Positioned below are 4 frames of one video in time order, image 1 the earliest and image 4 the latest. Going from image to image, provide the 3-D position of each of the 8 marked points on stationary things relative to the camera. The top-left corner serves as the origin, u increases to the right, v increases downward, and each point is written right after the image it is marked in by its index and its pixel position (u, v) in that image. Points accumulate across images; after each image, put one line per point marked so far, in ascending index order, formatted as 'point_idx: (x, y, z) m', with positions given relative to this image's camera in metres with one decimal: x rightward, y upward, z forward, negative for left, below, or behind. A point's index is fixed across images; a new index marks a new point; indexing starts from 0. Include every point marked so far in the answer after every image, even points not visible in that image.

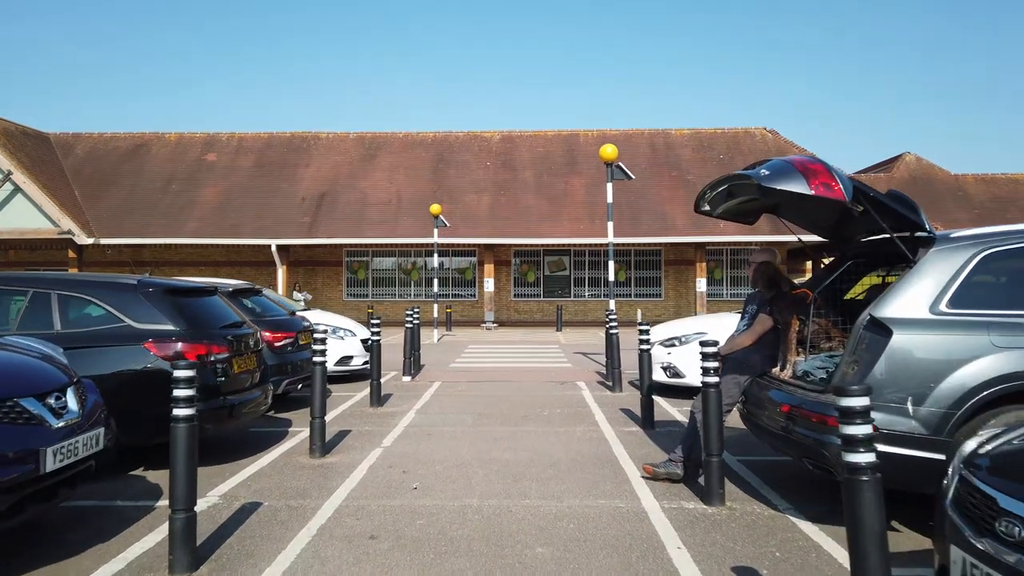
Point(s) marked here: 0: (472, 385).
0: (-0.6, -1.5, +11.1) m
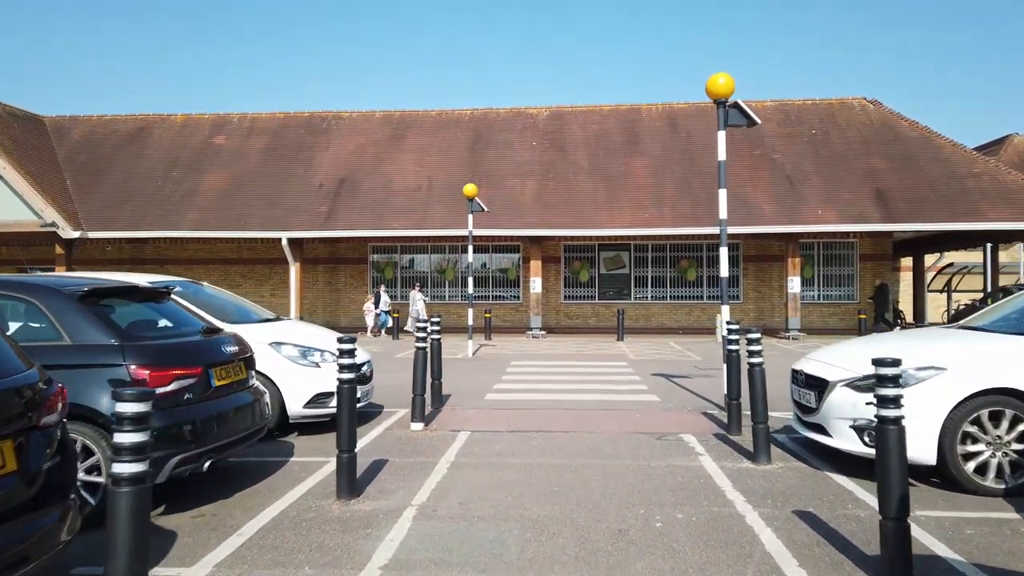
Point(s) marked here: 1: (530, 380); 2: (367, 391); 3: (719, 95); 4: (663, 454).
0: (0.0, -1.5, +7.1) m
1: (+0.3, -1.6, +12.4) m
2: (-1.5, -1.1, +7.9) m
3: (+2.4, +2.2, +8.4) m
4: (+1.3, -1.5, +6.4) m
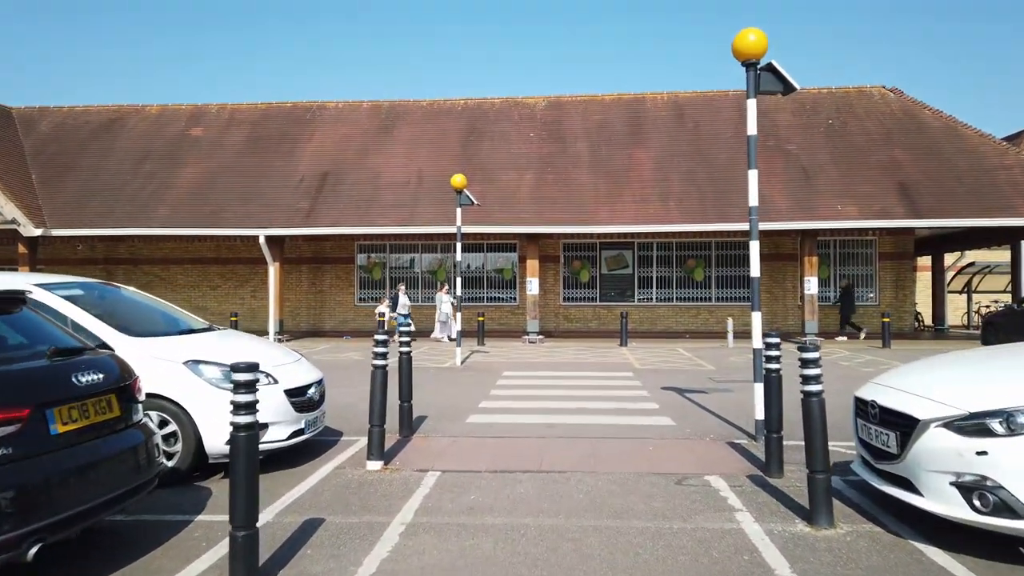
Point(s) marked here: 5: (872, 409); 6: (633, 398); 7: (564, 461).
0: (-0.1, -1.5, +5.6) m
1: (+0.2, -1.6, +10.9) m
2: (-1.7, -1.1, +6.3) m
3: (+2.2, +2.2, +6.9) m
4: (+1.2, -1.5, +4.9) m
5: (+2.3, -0.8, +4.6) m
6: (+1.7, -1.5, +10.2) m
7: (+0.5, -1.5, +6.3) m
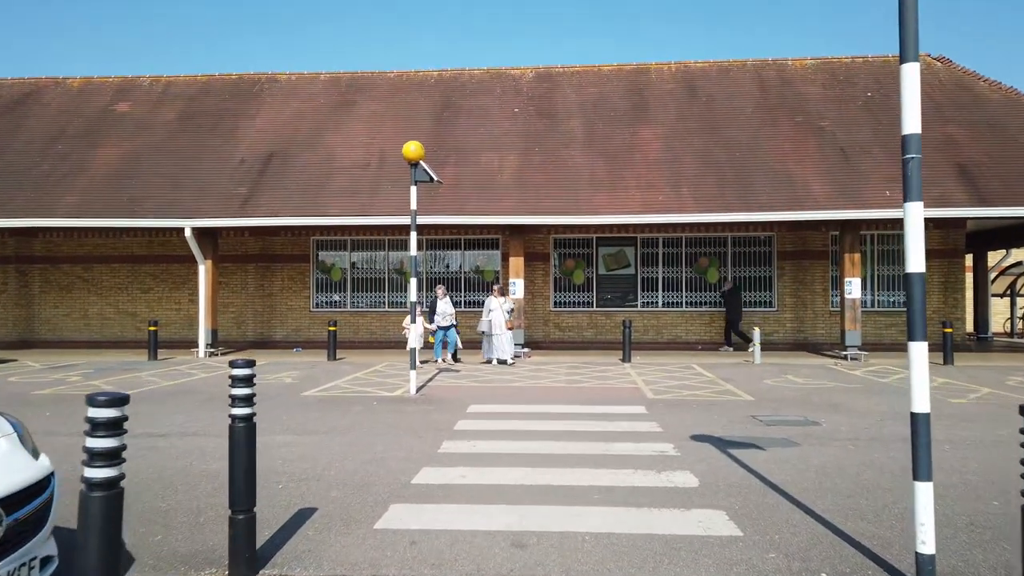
0: (-0.5, -1.5, +2.1) m
1: (-0.2, -1.6, +7.5) m
2: (-2.0, -1.2, +2.9) m
3: (+1.9, +2.2, +3.5) m
4: (+0.8, -1.5, +1.5) m
5: (+1.9, -0.8, +1.2) m
6: (+1.3, -1.6, +6.8) m
7: (+0.1, -1.5, +2.9) m
